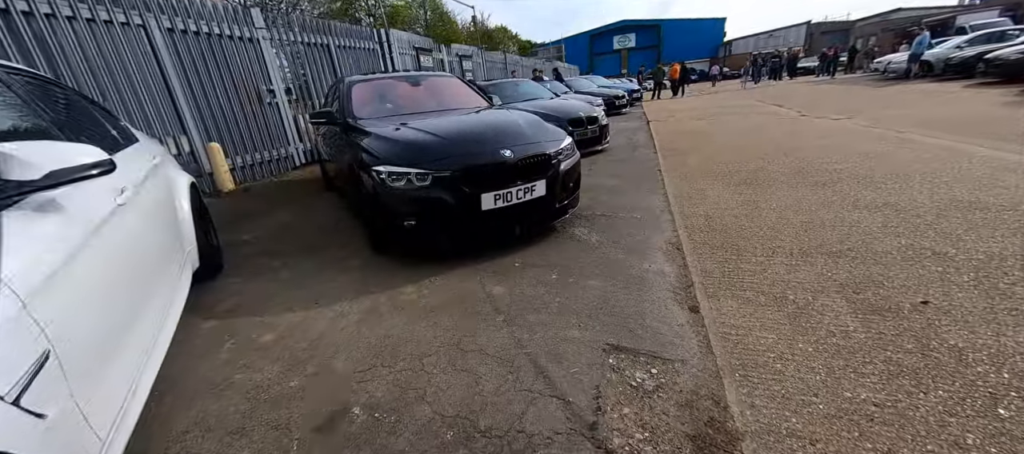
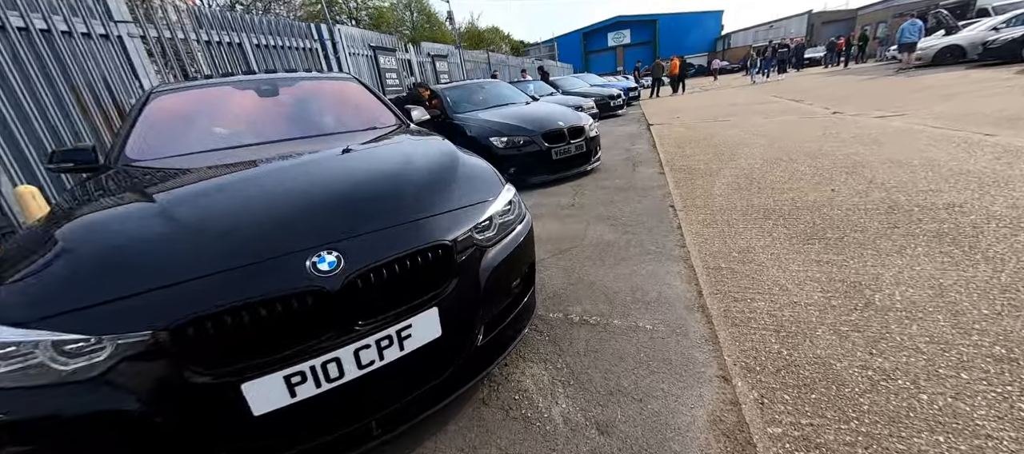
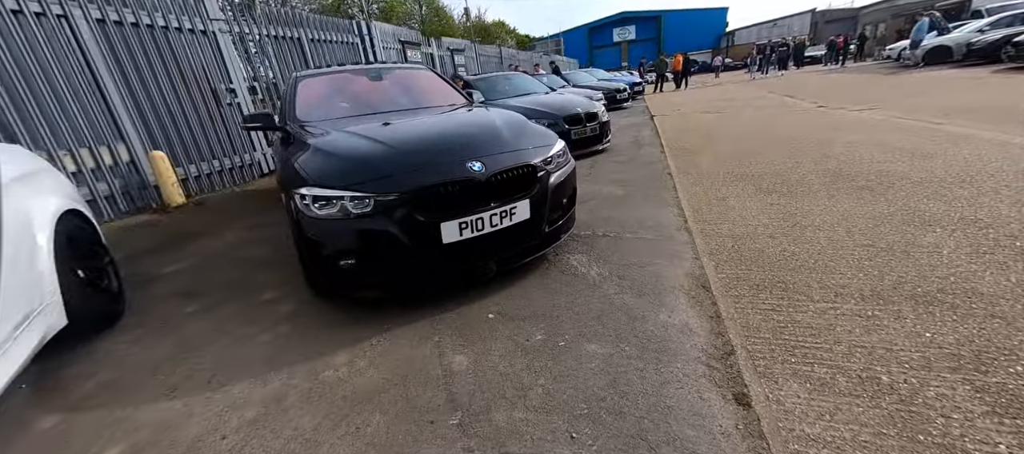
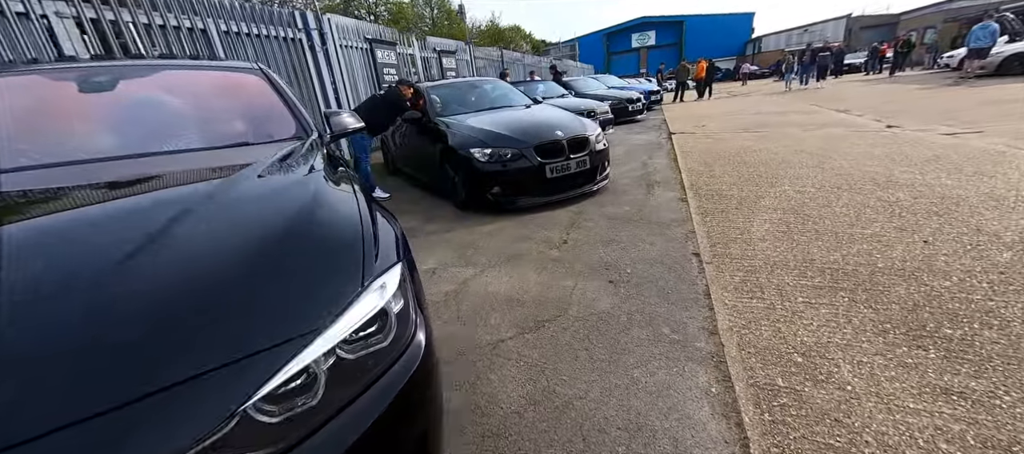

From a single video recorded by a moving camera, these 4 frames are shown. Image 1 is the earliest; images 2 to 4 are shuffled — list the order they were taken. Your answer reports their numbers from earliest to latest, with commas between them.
3, 2, 4
